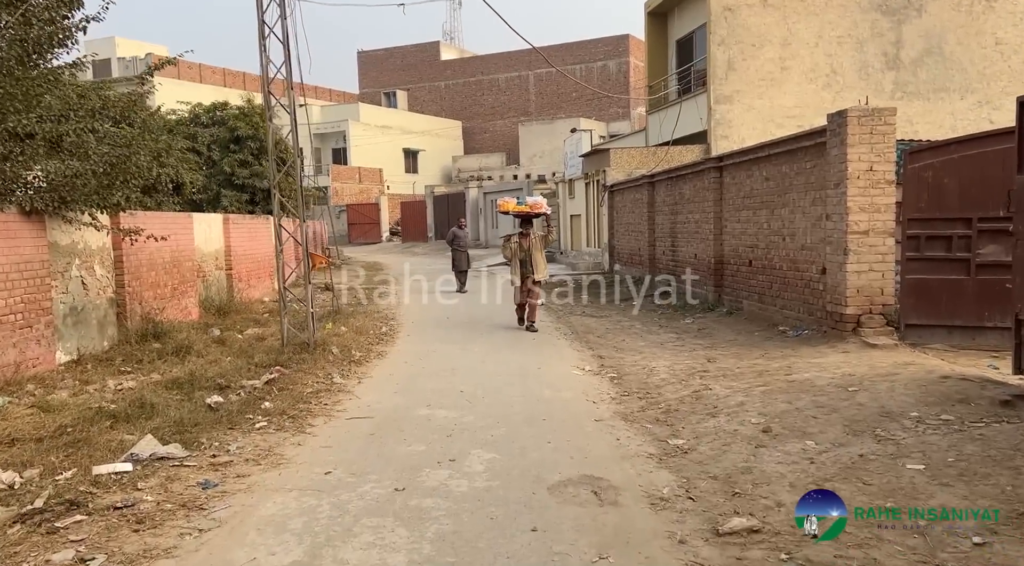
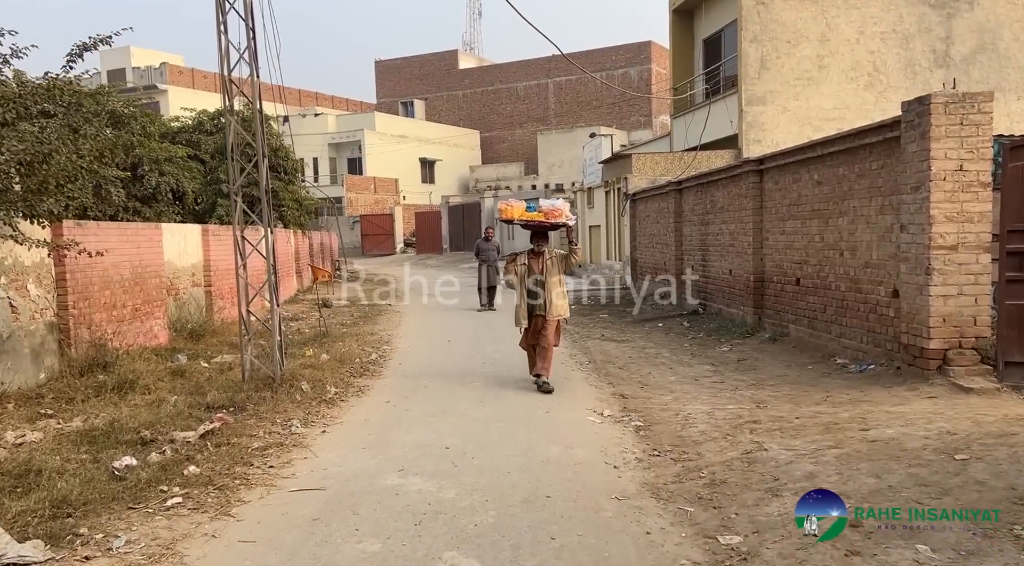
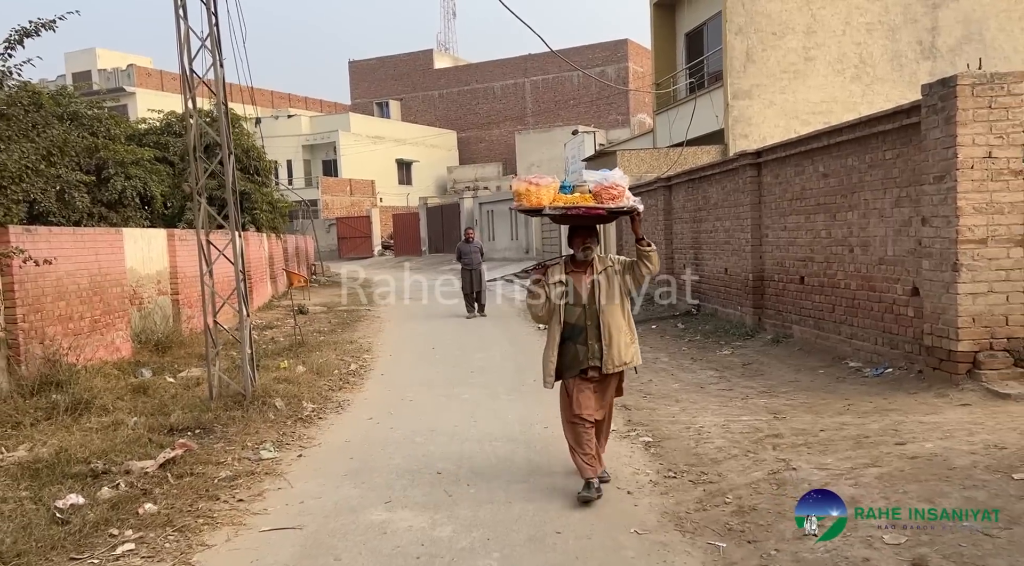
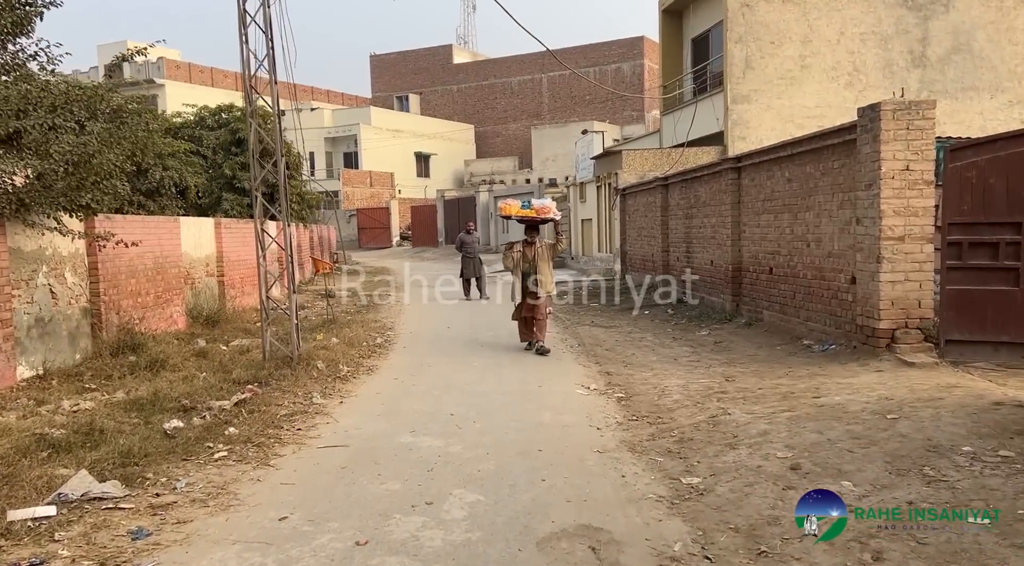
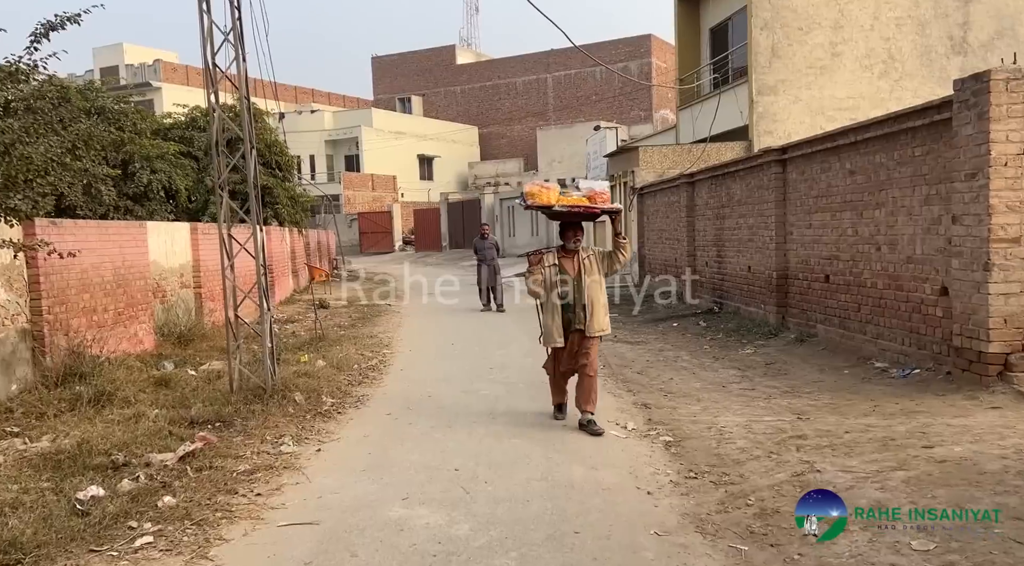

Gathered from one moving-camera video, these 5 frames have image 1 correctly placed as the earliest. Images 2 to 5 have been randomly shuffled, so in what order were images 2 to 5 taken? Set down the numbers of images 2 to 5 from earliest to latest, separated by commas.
4, 2, 5, 3
